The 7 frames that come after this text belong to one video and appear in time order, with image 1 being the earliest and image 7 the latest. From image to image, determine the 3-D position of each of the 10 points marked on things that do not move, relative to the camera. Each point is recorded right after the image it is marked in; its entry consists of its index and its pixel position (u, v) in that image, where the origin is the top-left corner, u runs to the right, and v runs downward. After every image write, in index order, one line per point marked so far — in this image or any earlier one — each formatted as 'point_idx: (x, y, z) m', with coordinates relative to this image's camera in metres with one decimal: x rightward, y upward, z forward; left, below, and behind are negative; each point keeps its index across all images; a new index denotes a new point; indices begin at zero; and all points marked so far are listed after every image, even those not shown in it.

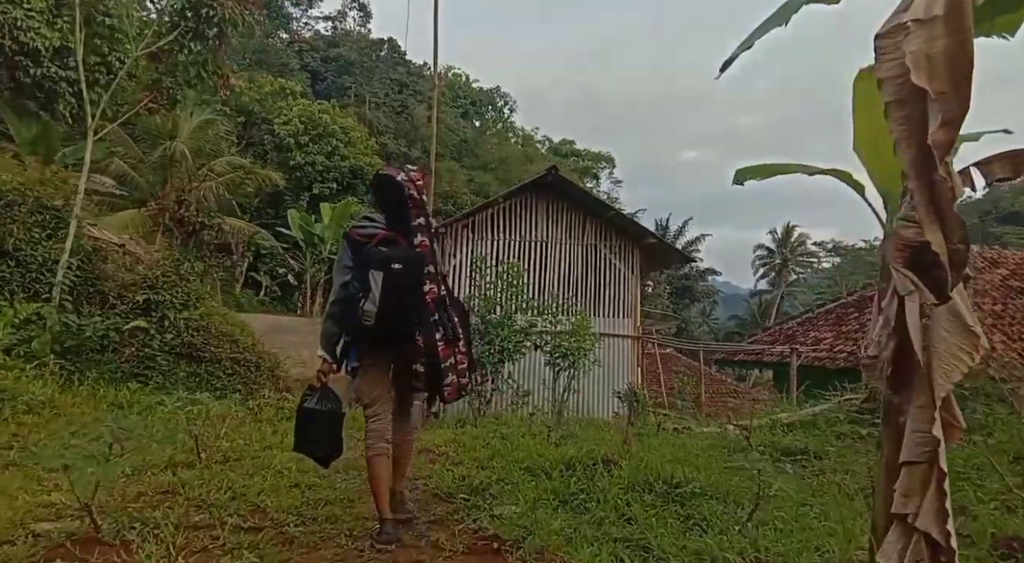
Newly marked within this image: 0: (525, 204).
0: (+0.2, +1.1, +10.4) m
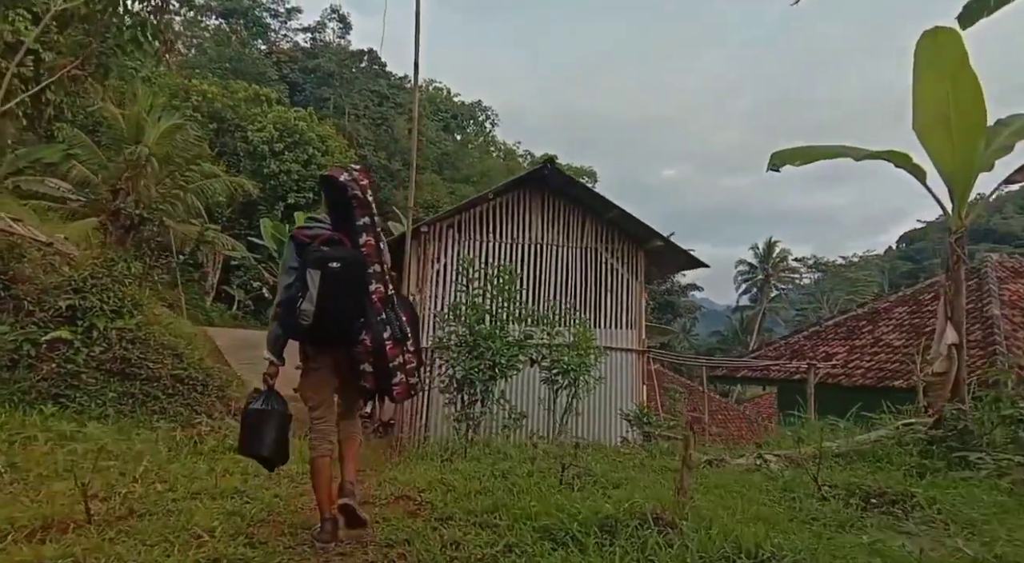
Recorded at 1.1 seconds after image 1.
0: (+0.1, +1.0, +9.3) m
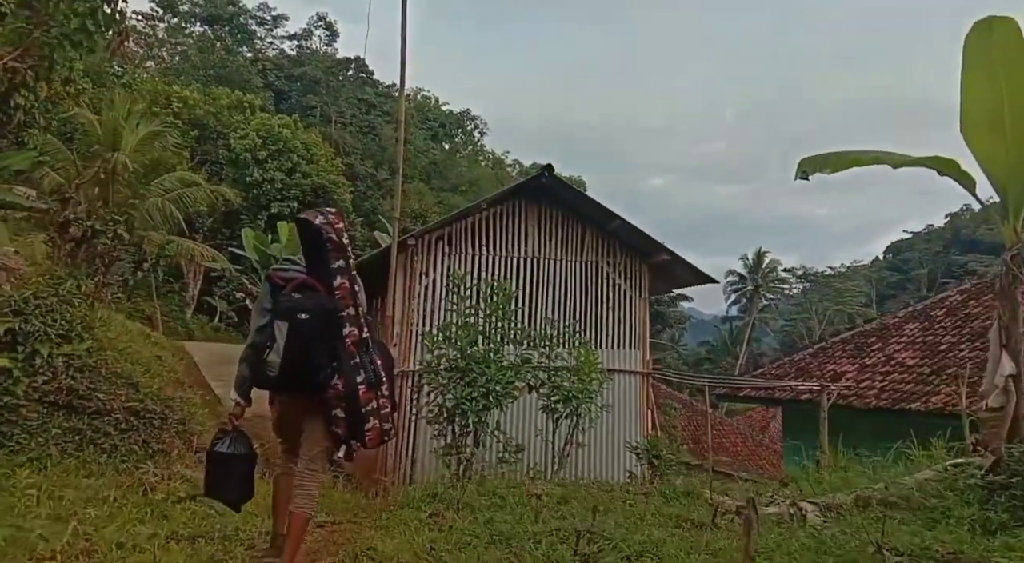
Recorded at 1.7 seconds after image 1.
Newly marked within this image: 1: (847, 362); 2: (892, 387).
0: (0.0, +0.8, +8.6) m
1: (+5.6, -1.3, +12.6) m
2: (+5.5, -1.5, +10.9) m
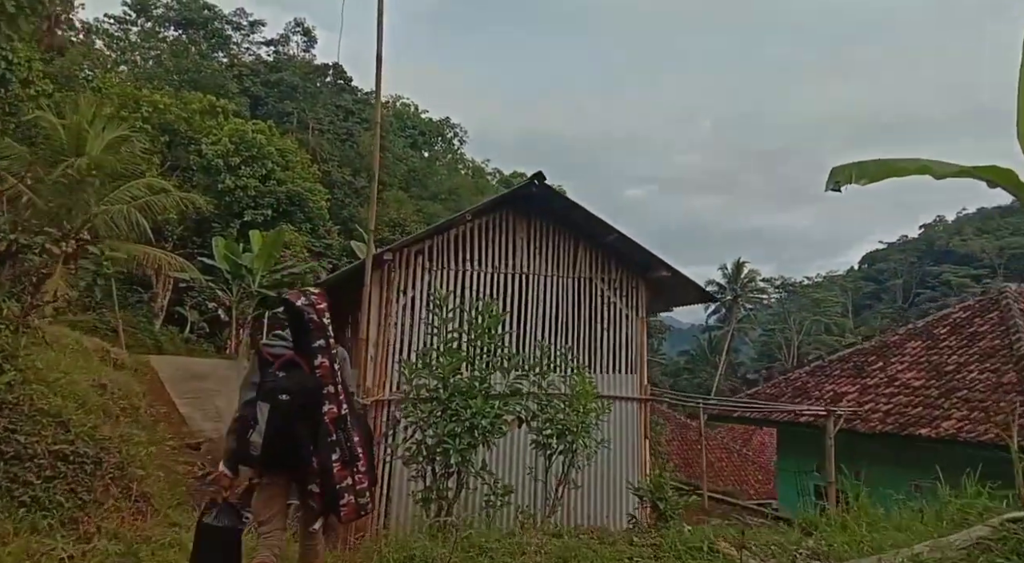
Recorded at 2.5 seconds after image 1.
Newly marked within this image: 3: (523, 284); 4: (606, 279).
0: (-0.1, +0.6, +7.8) m
1: (+5.3, -1.6, +12.0) m
2: (+5.3, -1.8, +10.3) m
3: (+0.1, 0.0, +7.8) m
4: (+1.0, 0.0, +8.1) m
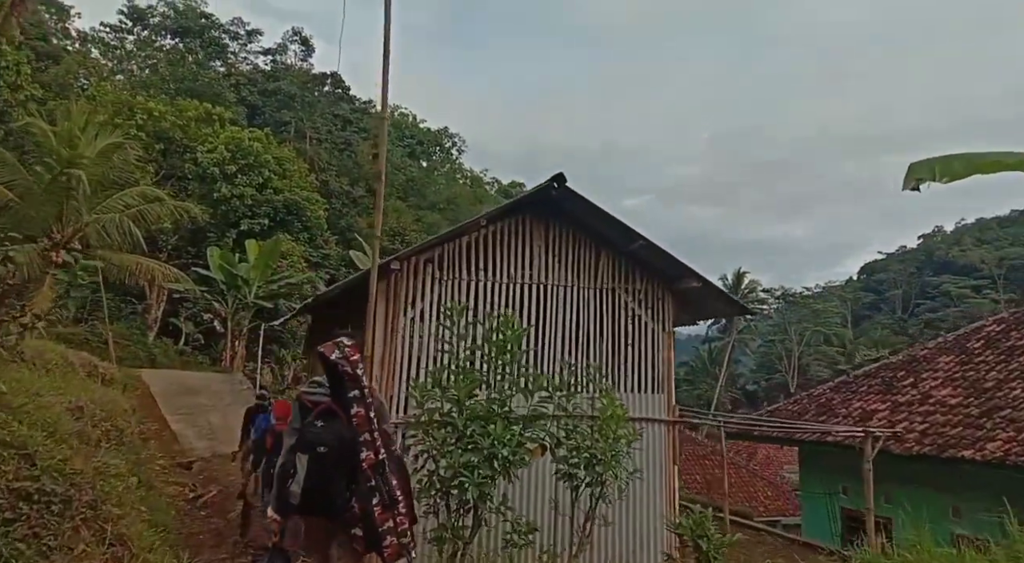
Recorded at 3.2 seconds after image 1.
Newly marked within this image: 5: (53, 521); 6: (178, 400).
0: (0.0, +0.5, +7.2) m
1: (+5.5, -1.8, +11.3) m
2: (+5.5, -1.9, +9.7) m
3: (+0.3, -0.1, +7.1) m
4: (+1.2, -0.1, +7.5) m
5: (-2.7, -1.4, +4.5) m
6: (-8.1, -2.9, +18.3) m
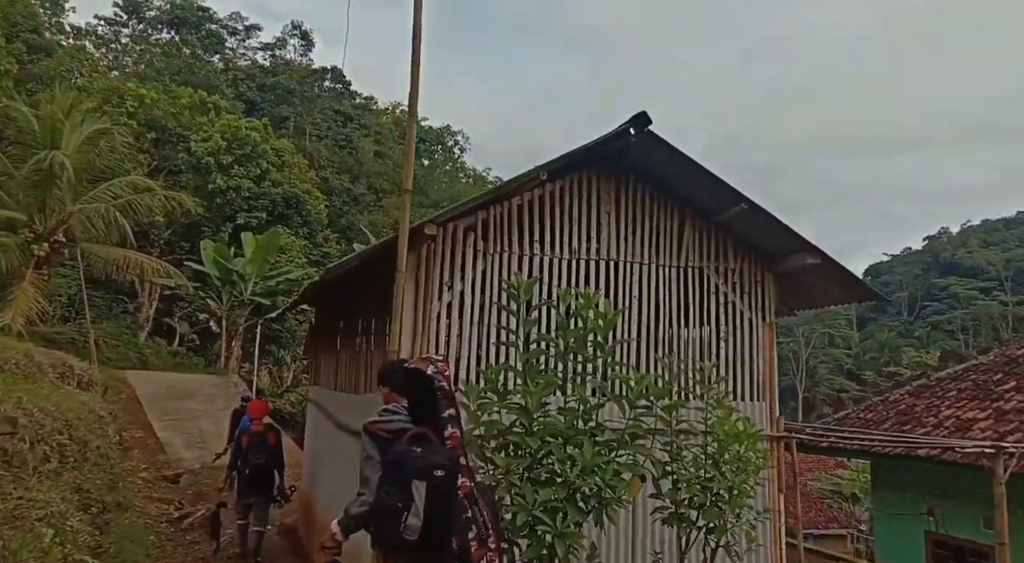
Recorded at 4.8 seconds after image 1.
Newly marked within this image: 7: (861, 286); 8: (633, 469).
0: (+0.5, +0.7, +5.6) m
1: (+6.0, -1.6, +9.7) m
2: (+5.9, -1.7, +8.1) m
3: (+0.7, +0.1, +5.5) m
4: (+1.7, +0.1, +5.9) m
5: (-2.3, -1.2, +2.9) m
6: (-7.7, -2.7, +16.7) m
7: (+2.8, 0.0, +5.9) m
8: (+0.7, -1.0, +4.1) m
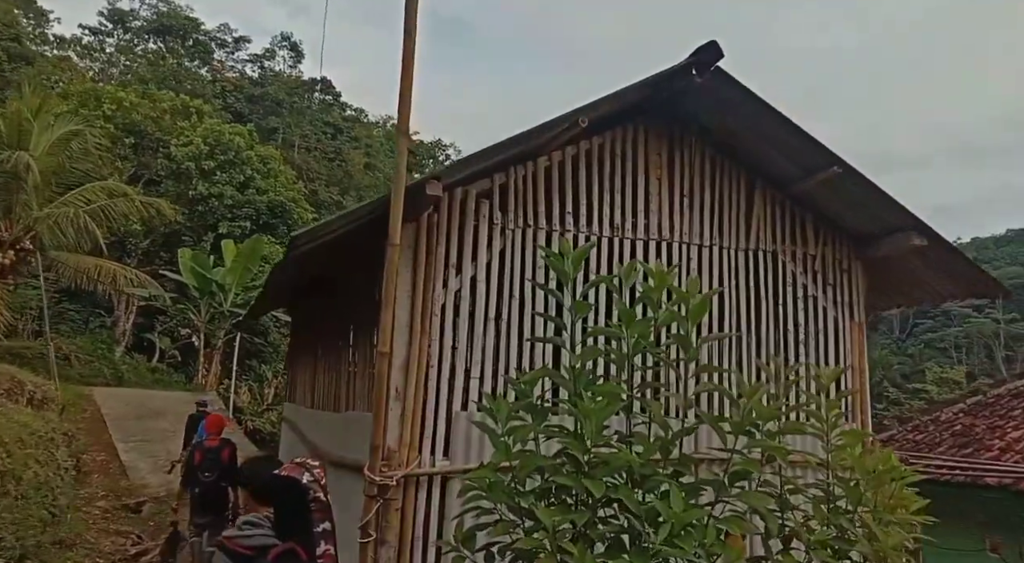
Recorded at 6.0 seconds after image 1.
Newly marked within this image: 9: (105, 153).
0: (+0.6, +0.8, +4.4) m
1: (+6.0, -1.6, +8.5) m
2: (+6.0, -1.7, +6.9) m
3: (+0.9, +0.1, +4.3) m
4: (+1.8, +0.2, +4.6) m
5: (-2.1, -1.1, +1.6) m
6: (-7.7, -2.9, +15.3) m
7: (+2.9, 0.0, +4.7) m
8: (+0.8, -0.9, +2.8) m
9: (-10.8, +3.5, +19.8) m
